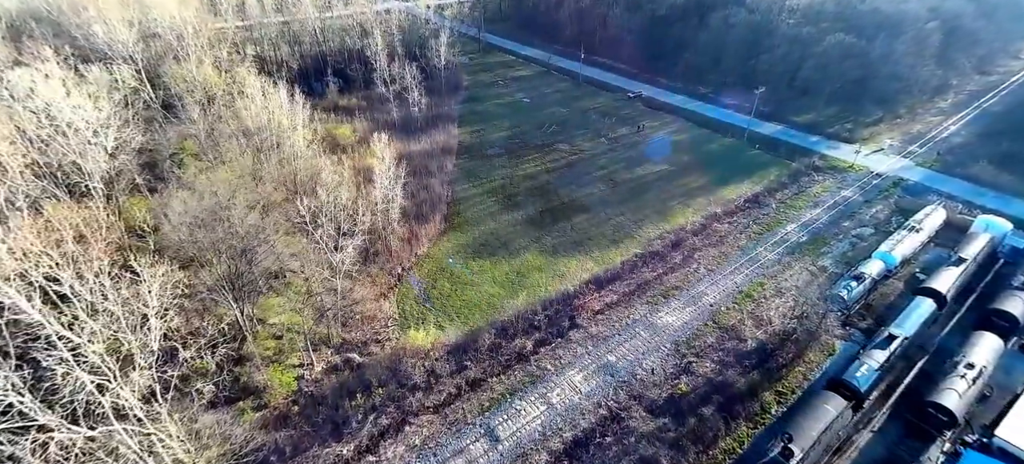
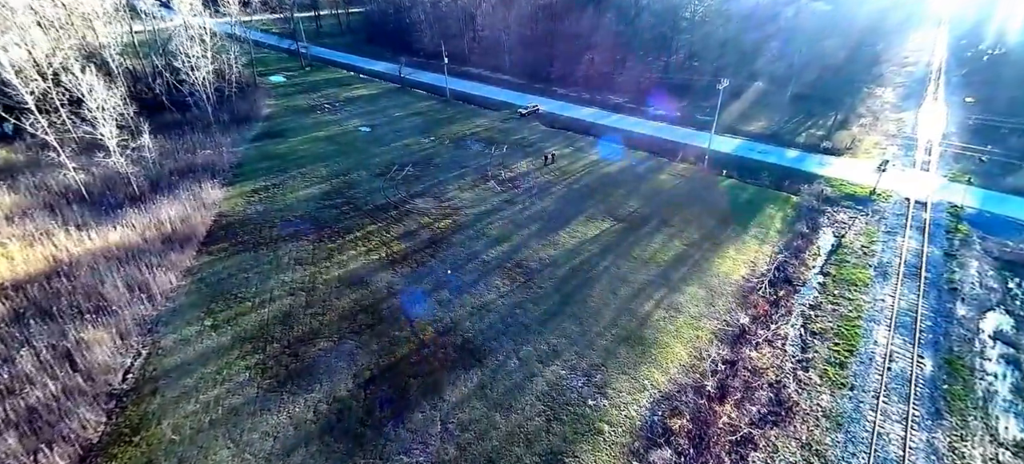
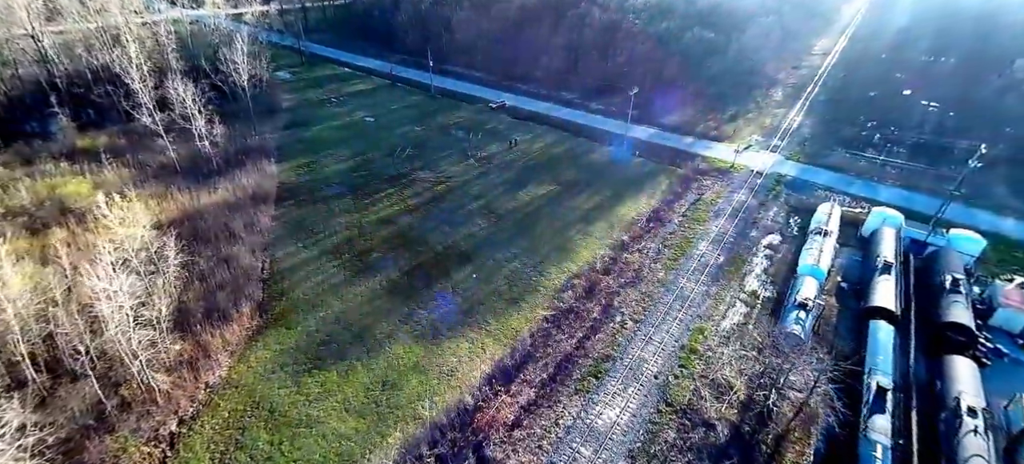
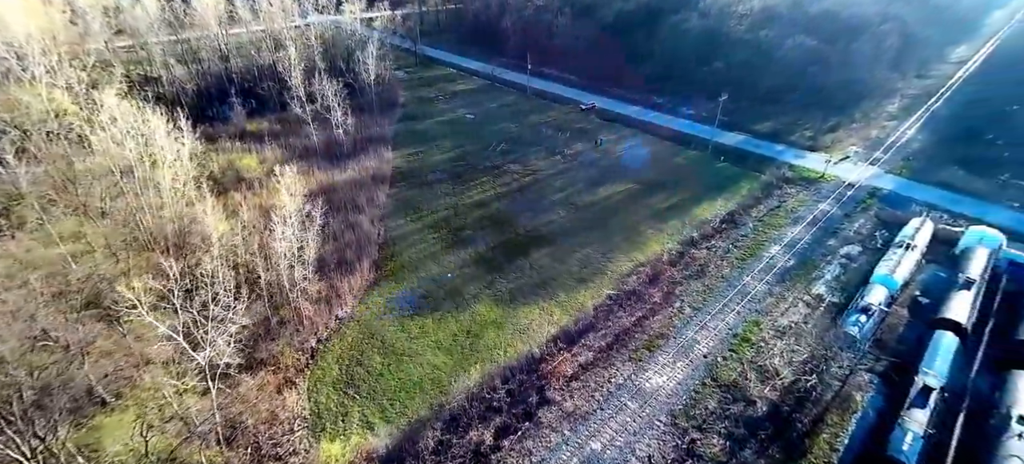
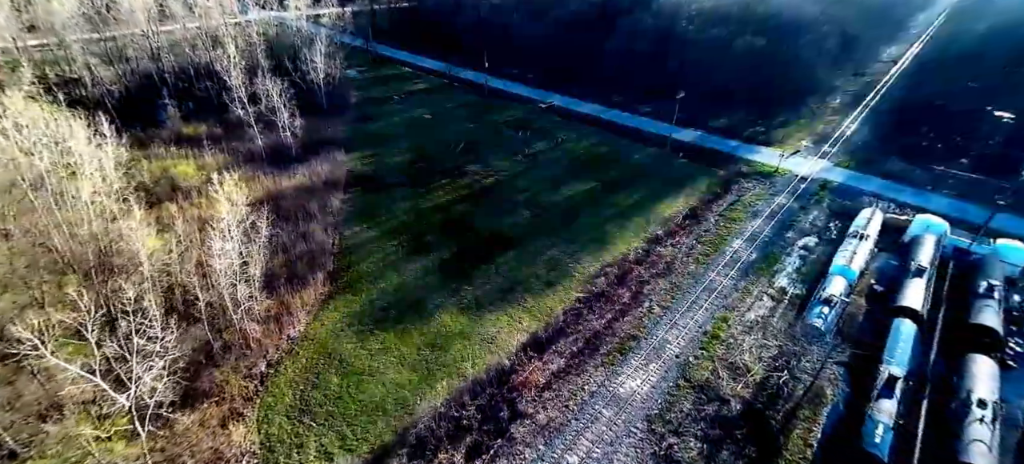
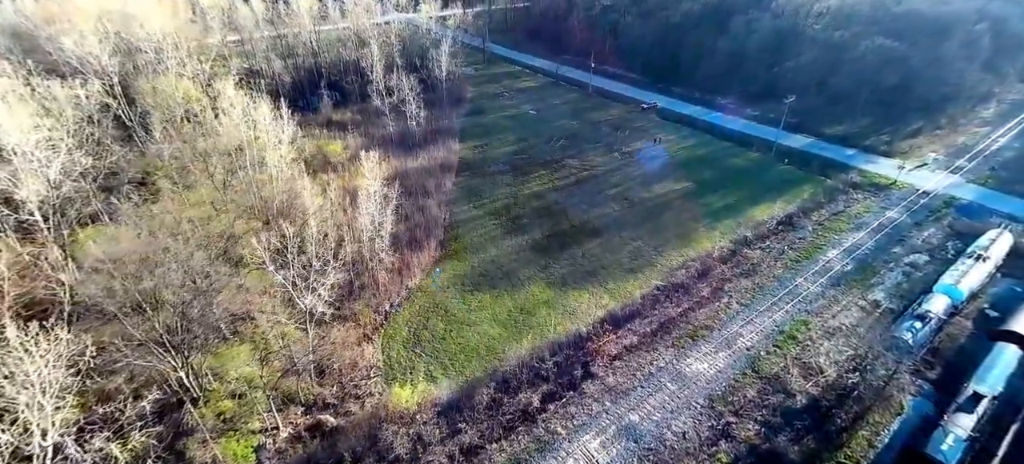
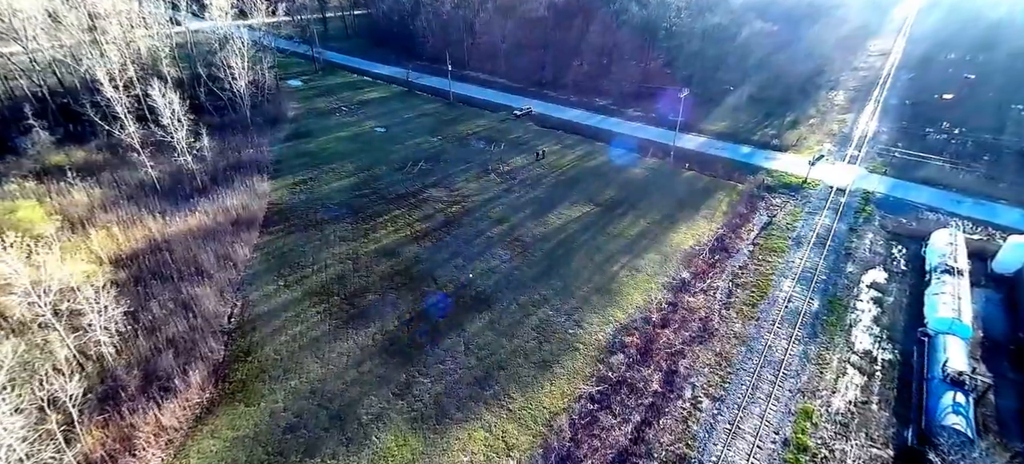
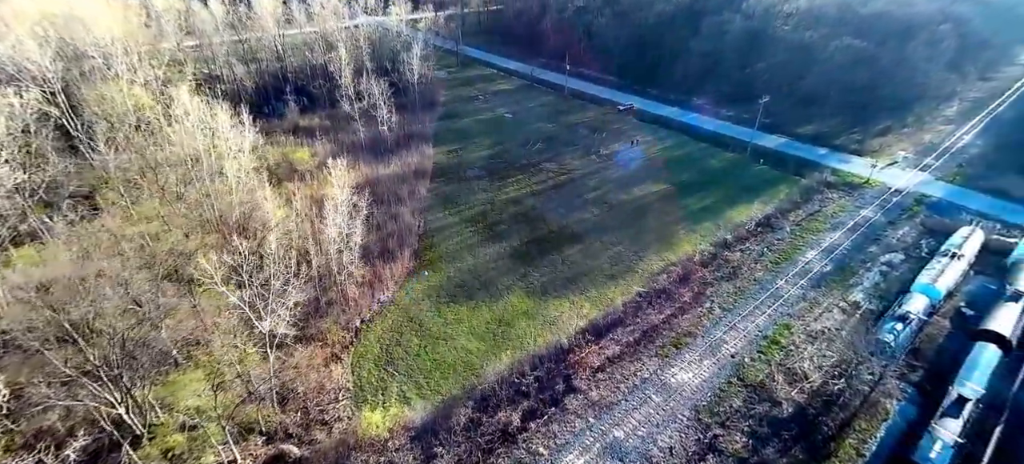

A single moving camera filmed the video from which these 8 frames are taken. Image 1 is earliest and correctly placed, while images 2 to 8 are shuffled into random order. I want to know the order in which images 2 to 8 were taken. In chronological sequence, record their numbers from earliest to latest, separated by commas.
6, 8, 4, 5, 3, 7, 2
